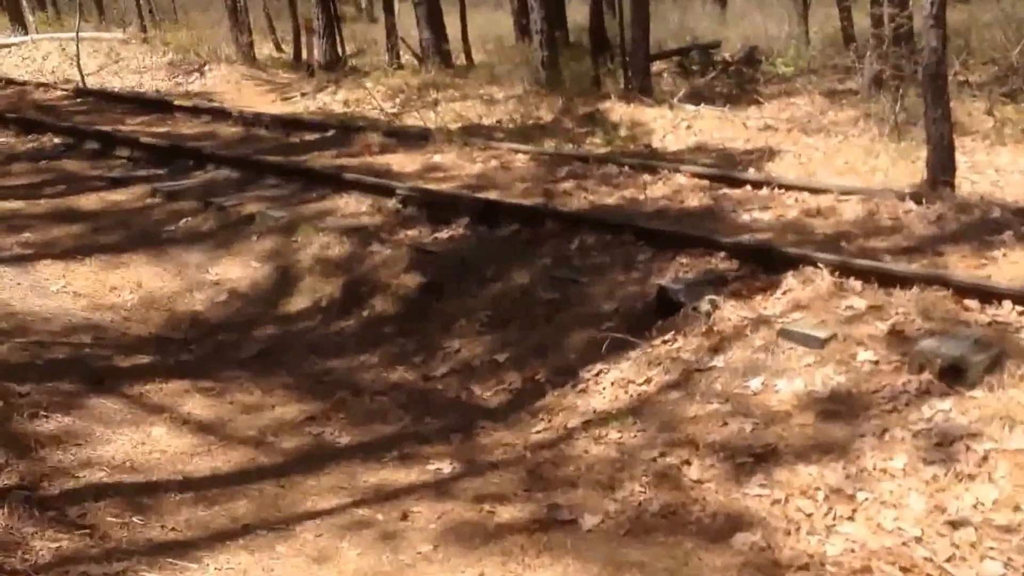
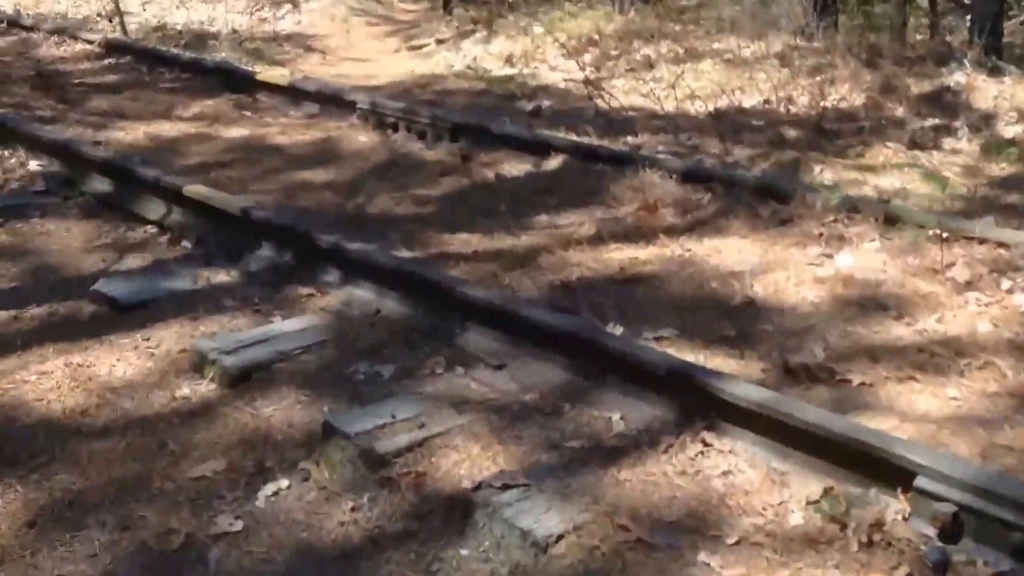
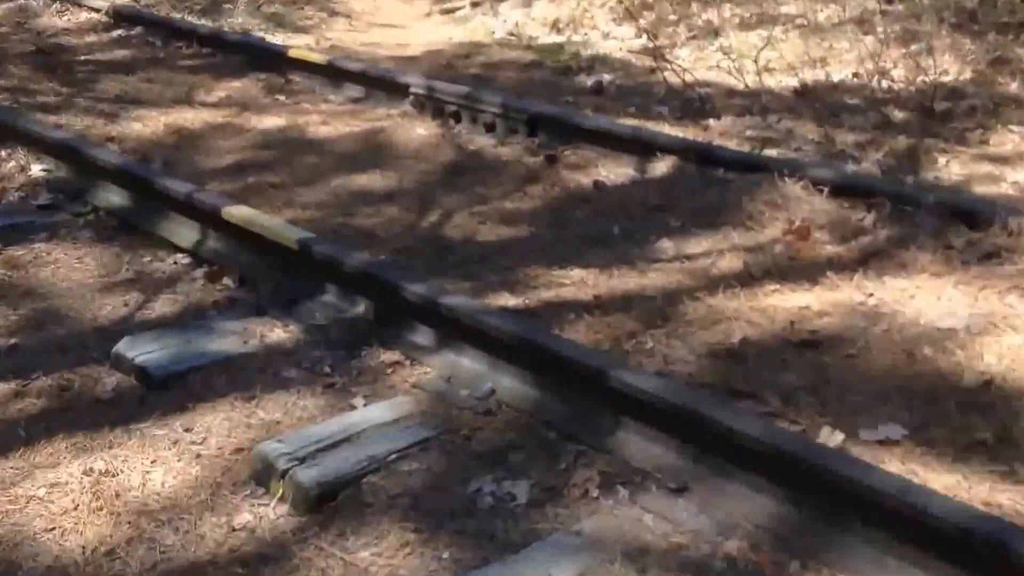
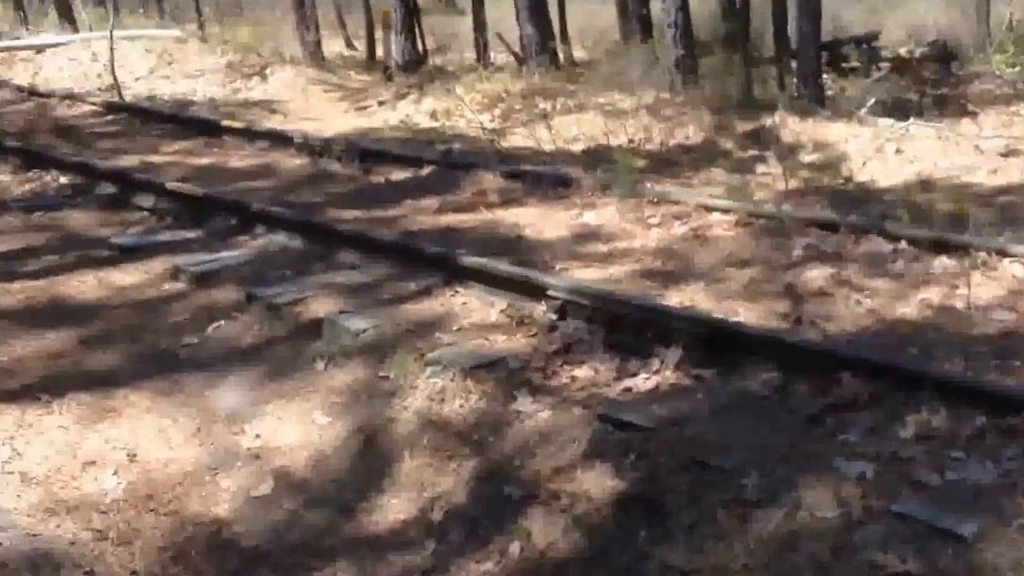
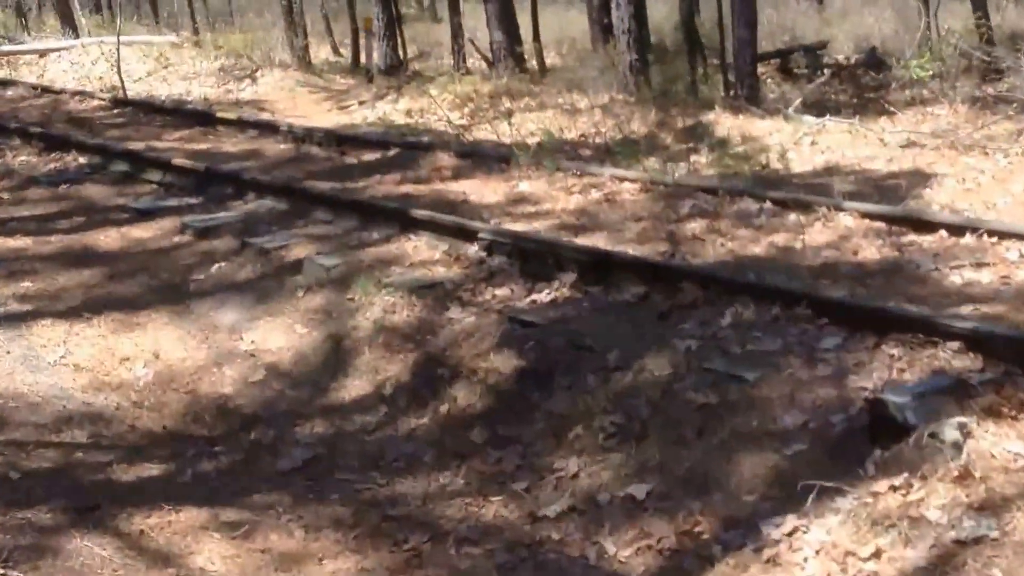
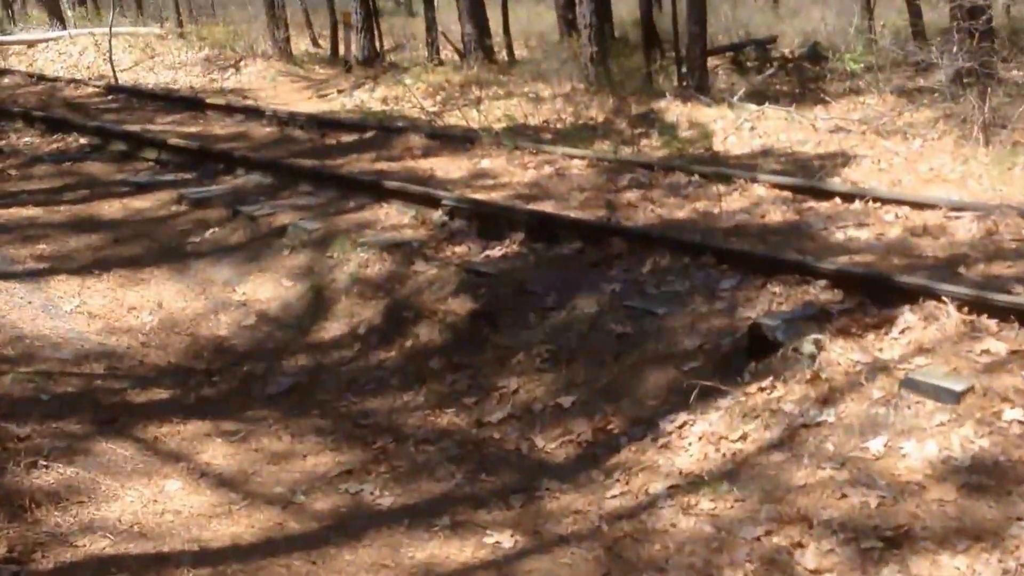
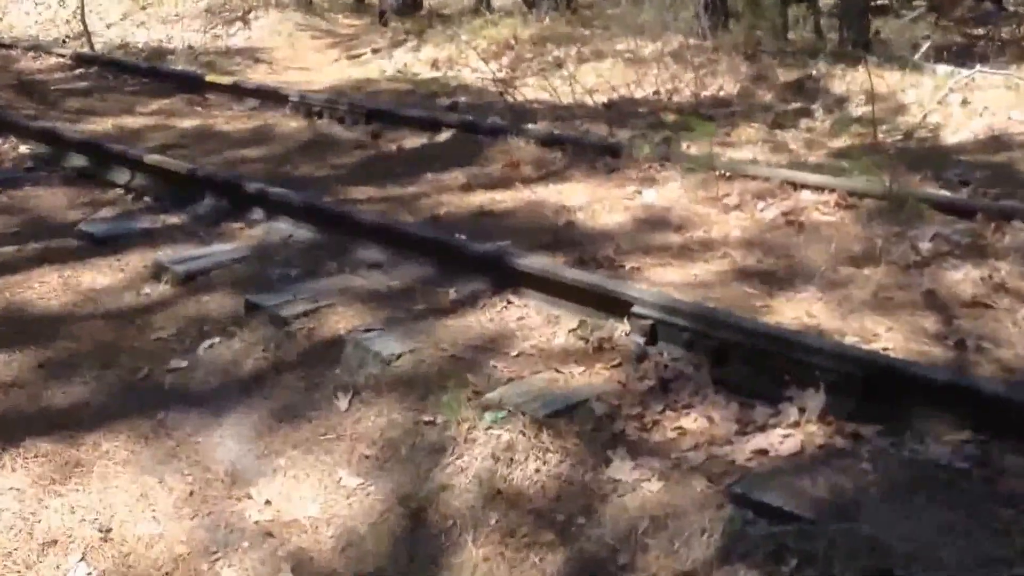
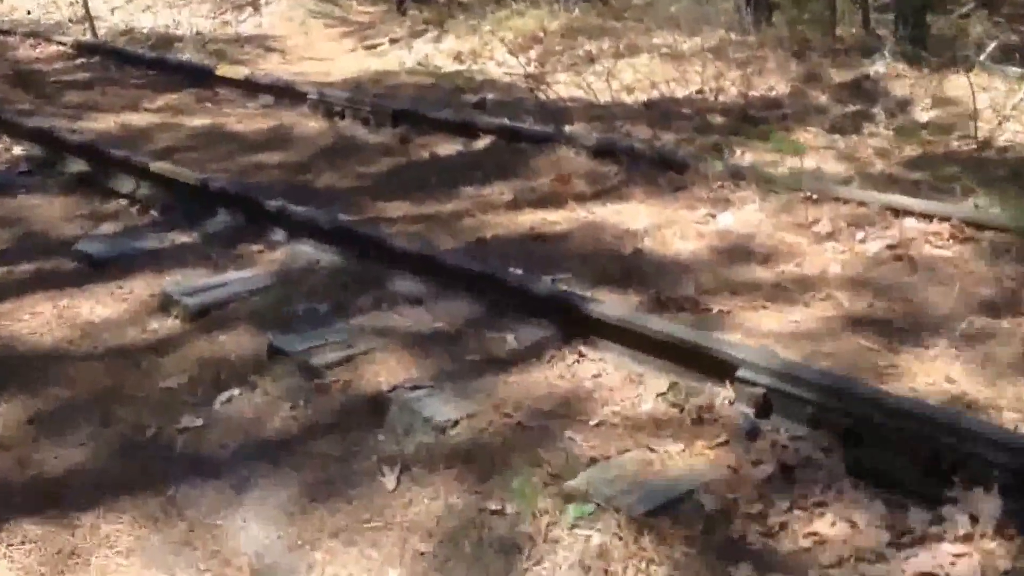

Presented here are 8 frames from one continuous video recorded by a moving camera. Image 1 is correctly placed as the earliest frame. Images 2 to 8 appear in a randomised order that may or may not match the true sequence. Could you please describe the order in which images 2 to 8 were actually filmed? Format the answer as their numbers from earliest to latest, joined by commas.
6, 5, 4, 7, 8, 2, 3
